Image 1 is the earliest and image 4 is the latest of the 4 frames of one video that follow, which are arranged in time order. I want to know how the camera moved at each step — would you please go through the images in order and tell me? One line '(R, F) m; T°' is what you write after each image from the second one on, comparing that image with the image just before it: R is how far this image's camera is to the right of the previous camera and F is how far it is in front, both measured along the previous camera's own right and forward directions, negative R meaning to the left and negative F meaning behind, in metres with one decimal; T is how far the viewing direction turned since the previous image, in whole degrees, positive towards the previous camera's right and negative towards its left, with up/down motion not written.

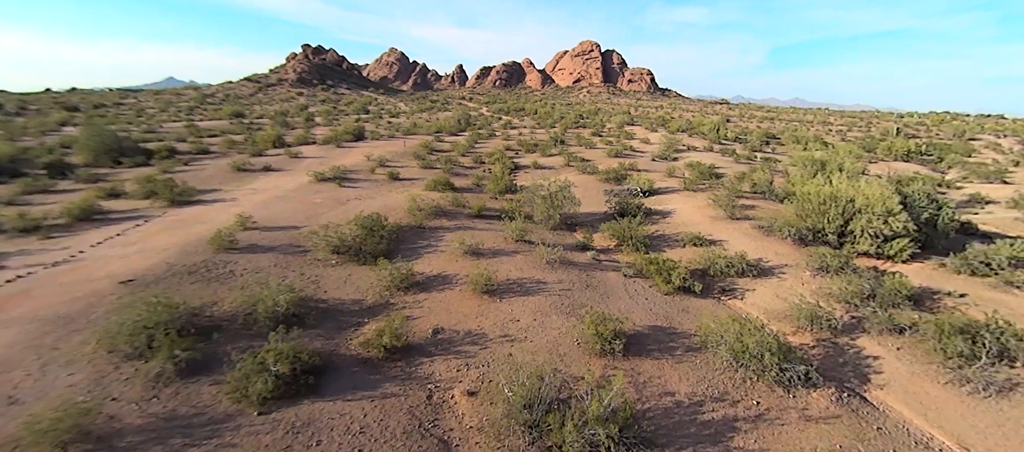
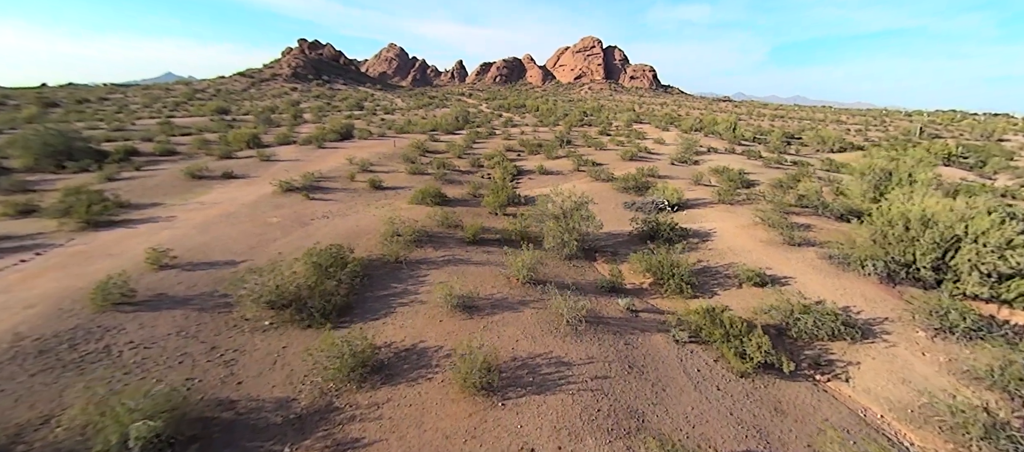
(-0.1, +2.6) m; 0°
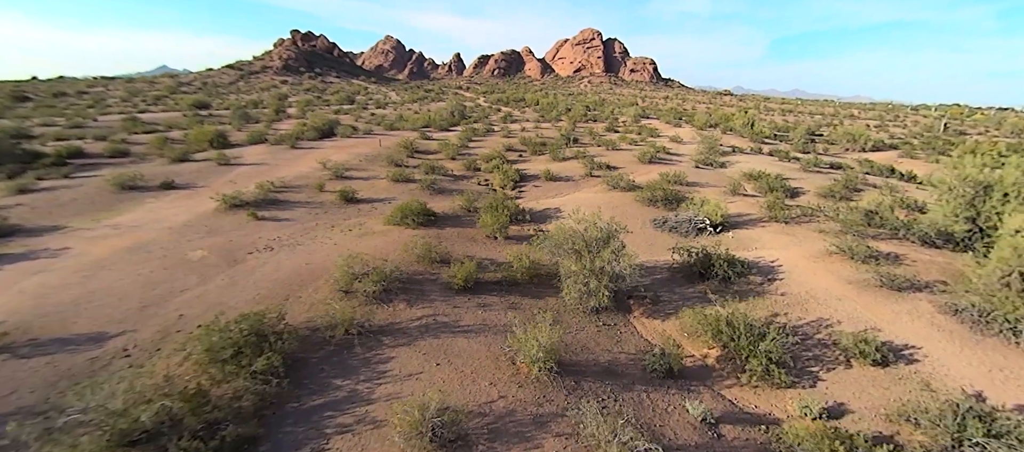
(-0.1, +2.7) m; 0°
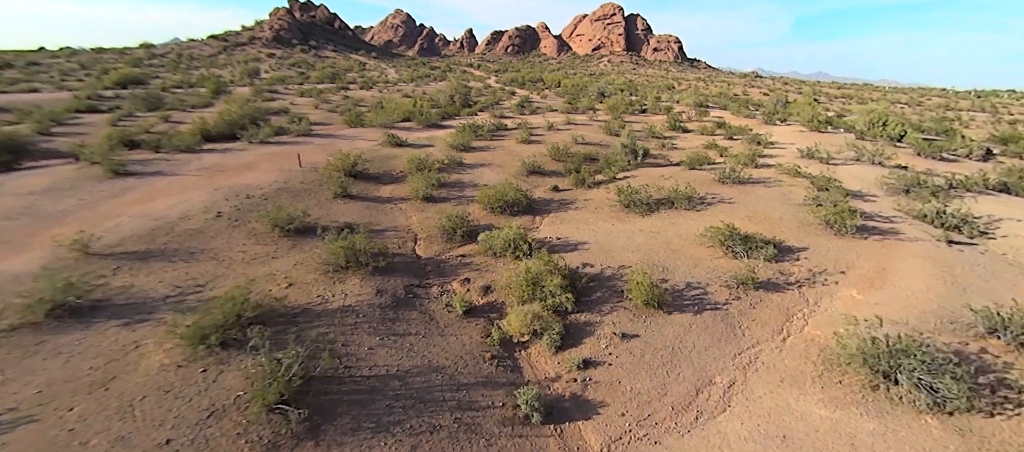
(-0.5, +10.0) m; -1°
